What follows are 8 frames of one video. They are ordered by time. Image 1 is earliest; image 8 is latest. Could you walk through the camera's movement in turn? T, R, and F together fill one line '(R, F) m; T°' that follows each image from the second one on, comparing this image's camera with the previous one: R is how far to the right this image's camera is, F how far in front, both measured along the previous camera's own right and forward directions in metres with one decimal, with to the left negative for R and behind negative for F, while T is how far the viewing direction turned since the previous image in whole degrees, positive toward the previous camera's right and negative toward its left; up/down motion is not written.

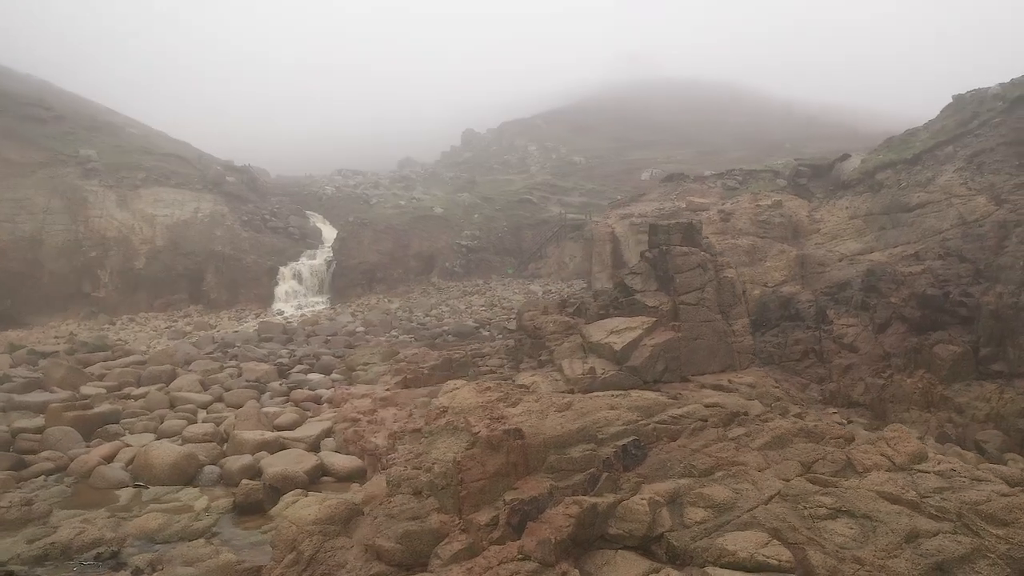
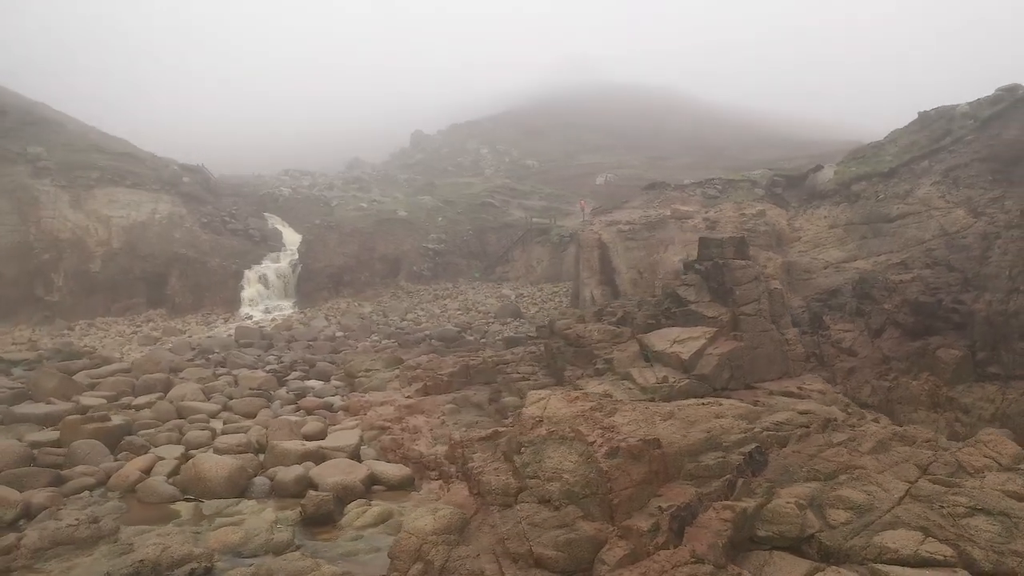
(-1.3, -0.2) m; +5°
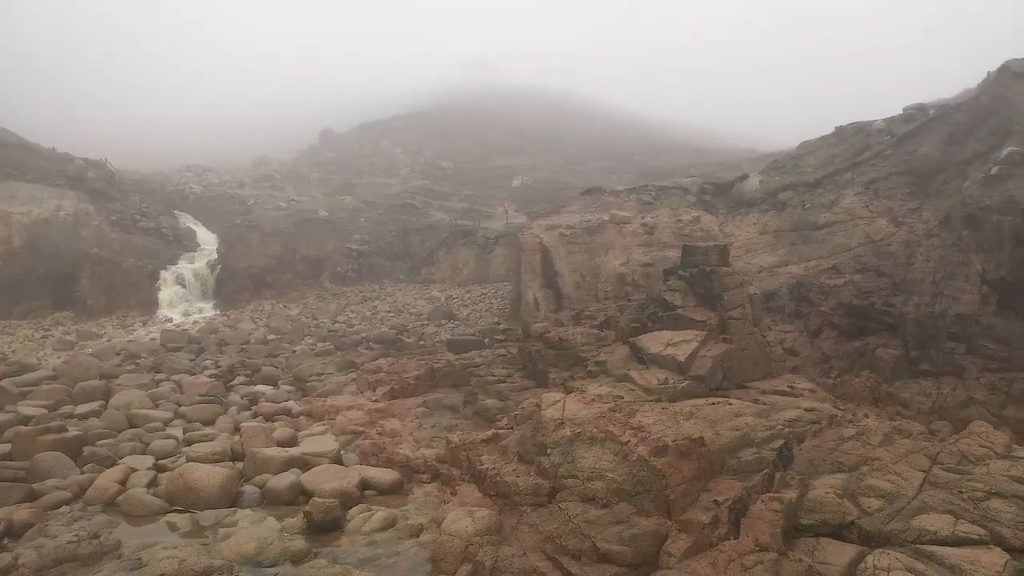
(-1.0, -0.1) m; +8°
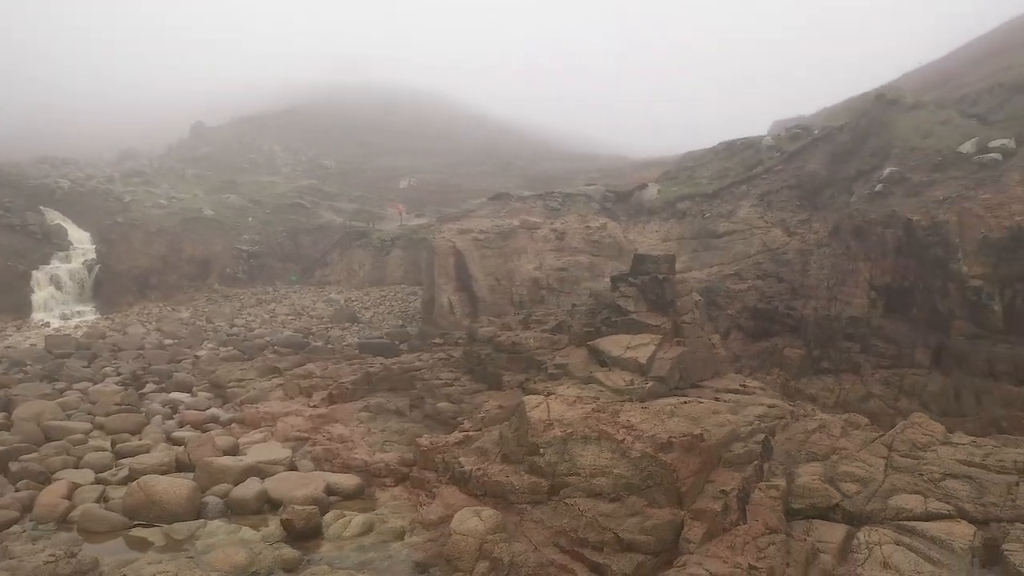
(-1.1, -0.2) m; +10°
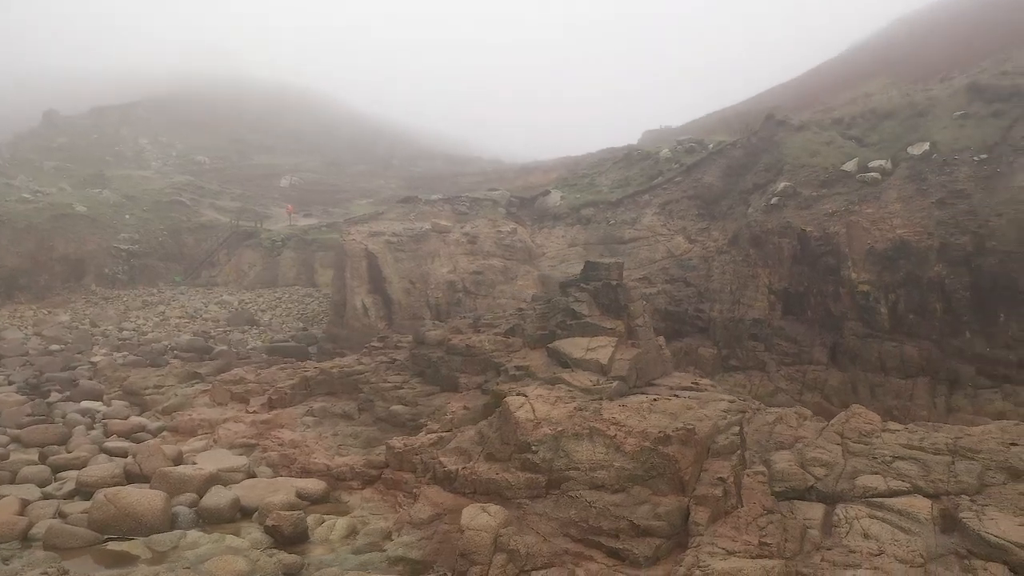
(-1.2, -0.3) m; +10°
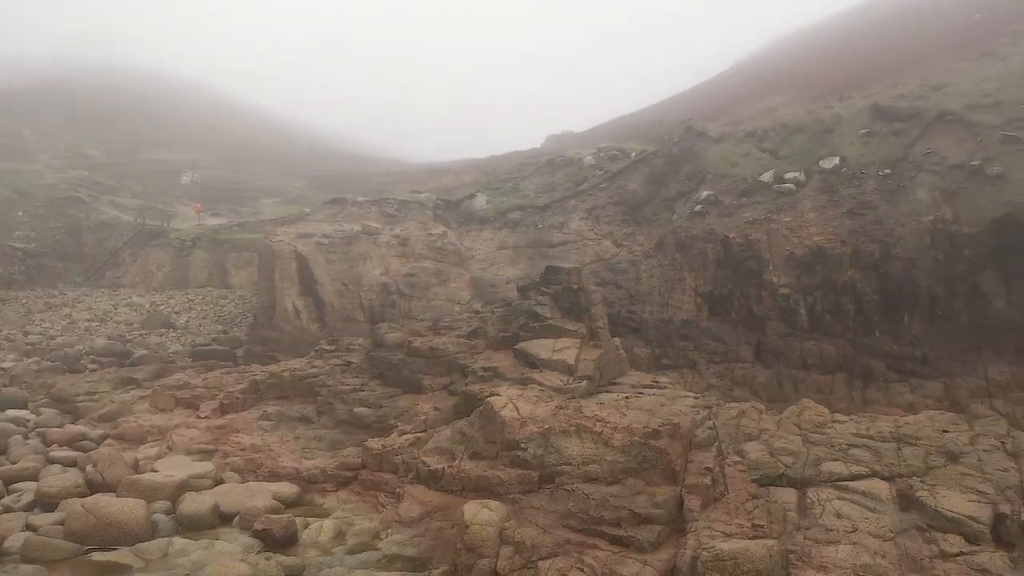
(-0.9, -0.3) m; +8°
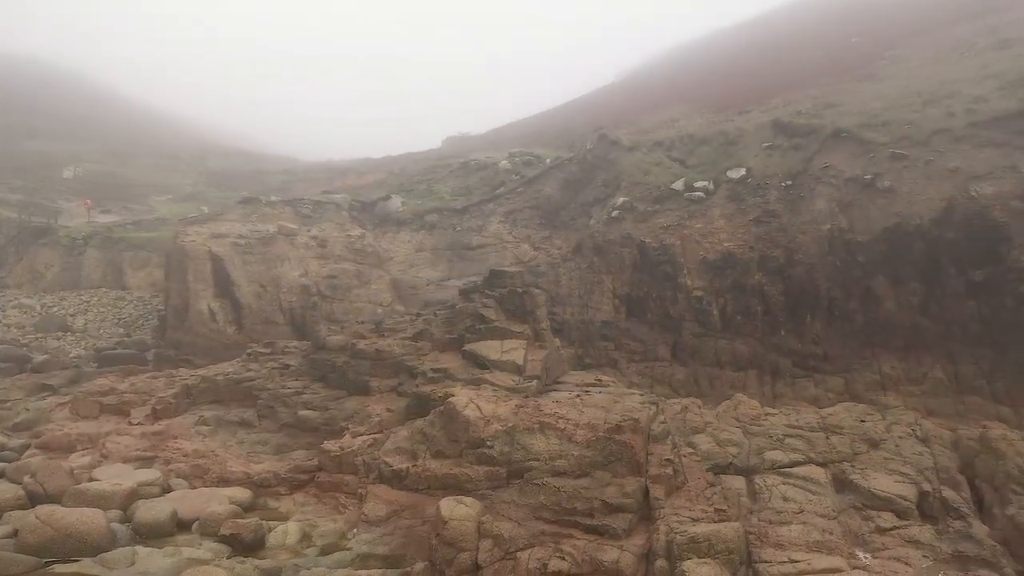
(-0.8, -0.2) m; +8°
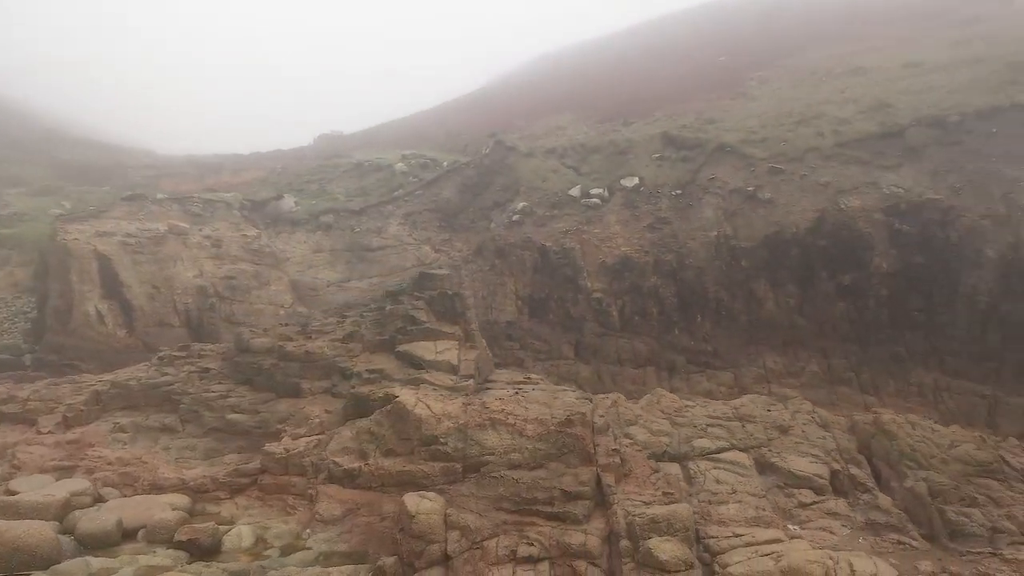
(-0.9, -0.3) m; +10°
